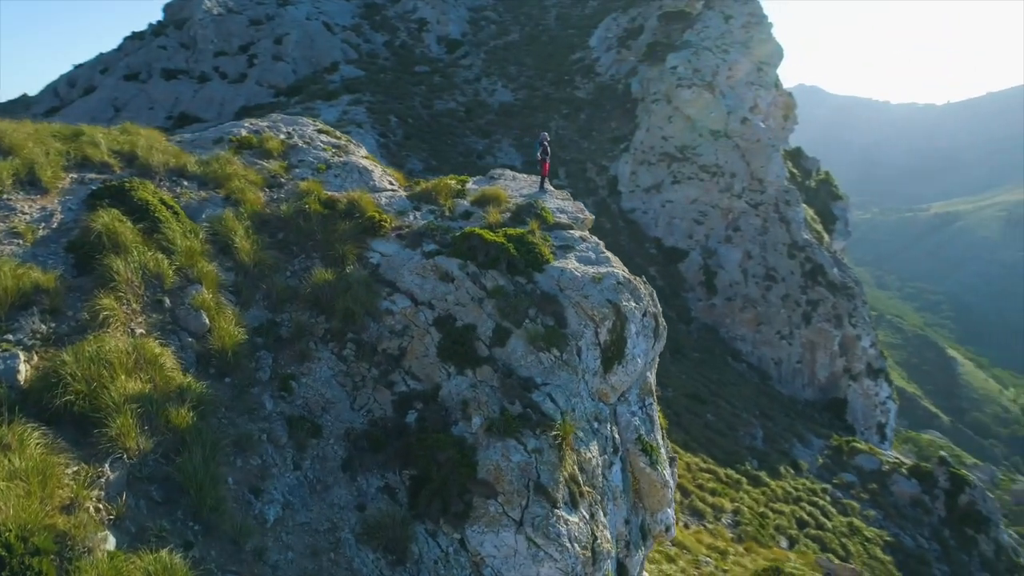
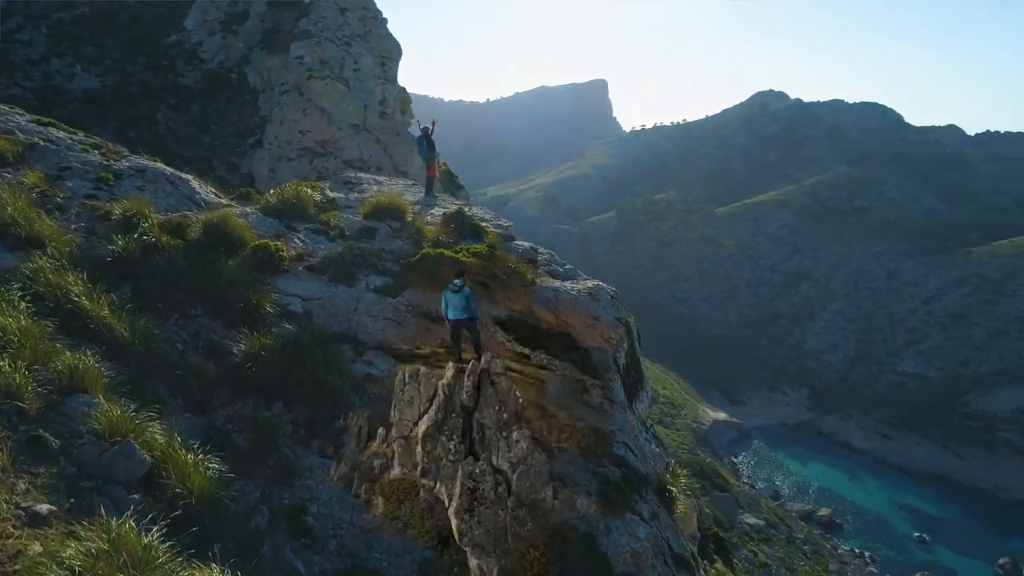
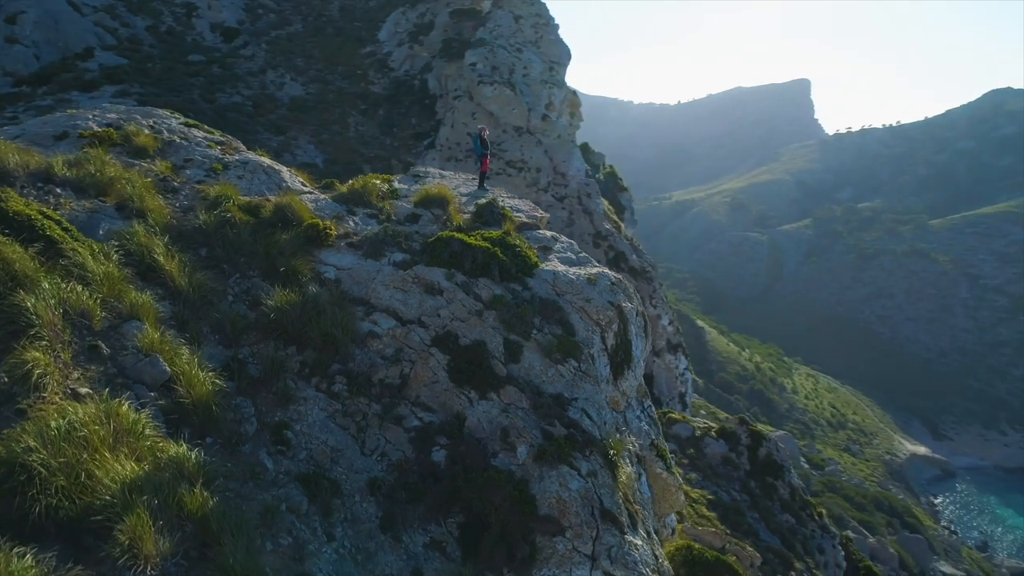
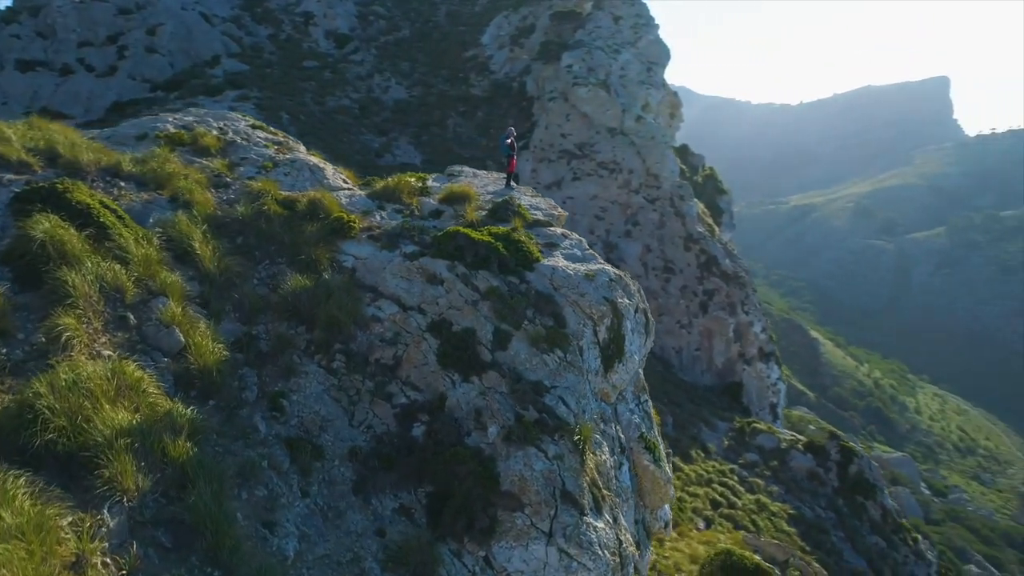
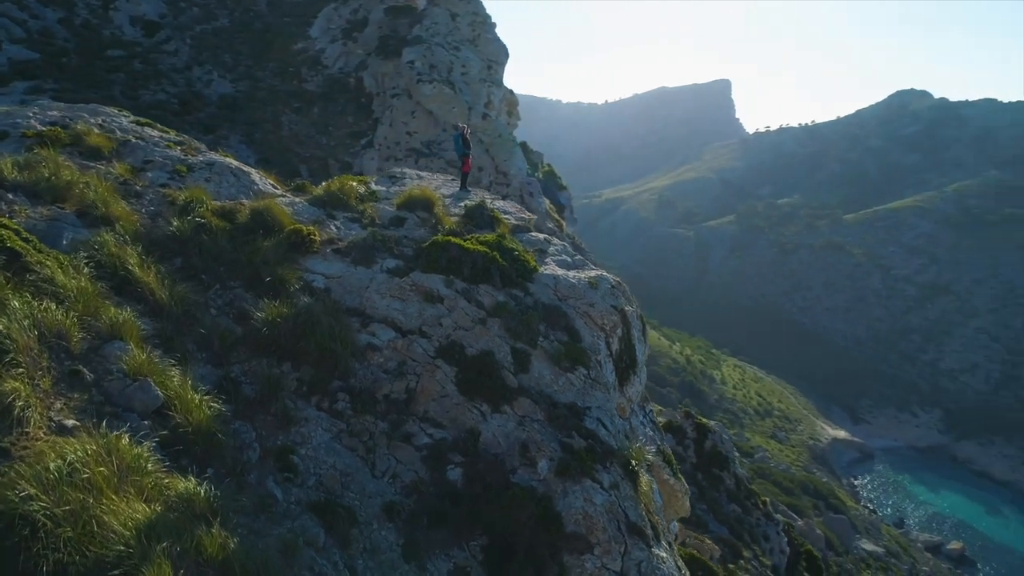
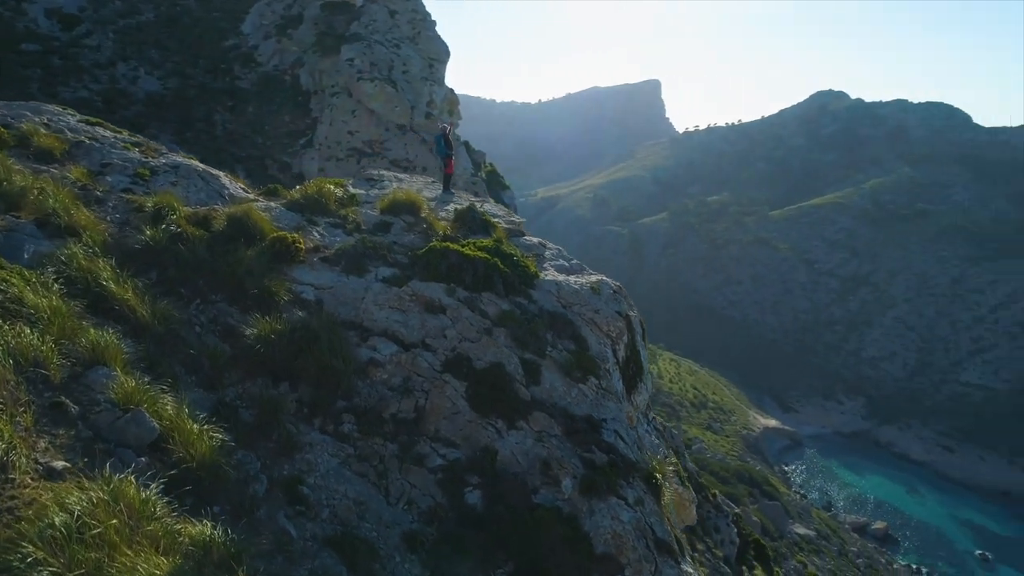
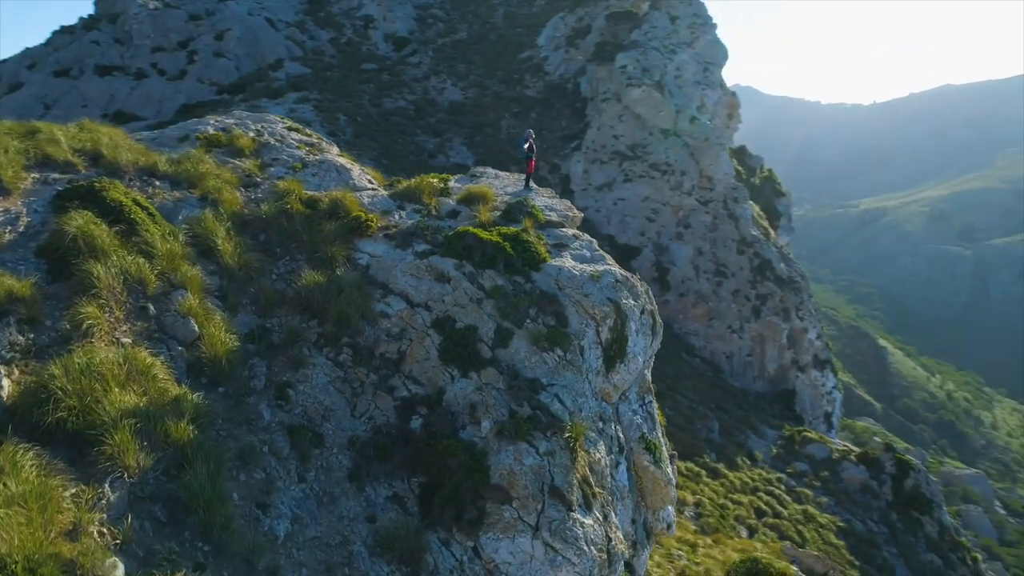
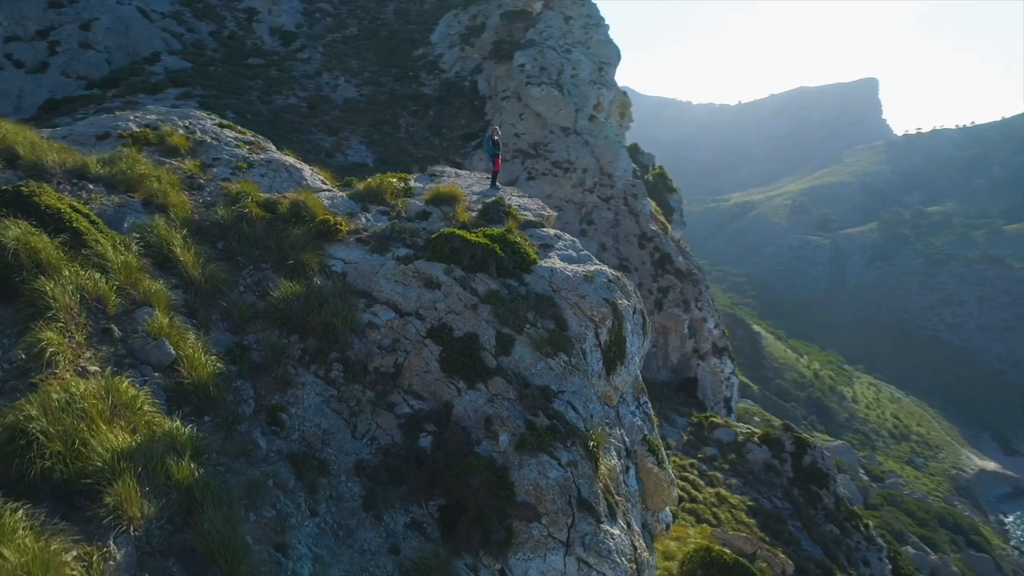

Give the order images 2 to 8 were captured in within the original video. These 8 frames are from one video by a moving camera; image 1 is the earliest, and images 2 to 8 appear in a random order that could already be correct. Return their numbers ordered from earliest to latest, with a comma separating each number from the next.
7, 4, 8, 3, 5, 6, 2
